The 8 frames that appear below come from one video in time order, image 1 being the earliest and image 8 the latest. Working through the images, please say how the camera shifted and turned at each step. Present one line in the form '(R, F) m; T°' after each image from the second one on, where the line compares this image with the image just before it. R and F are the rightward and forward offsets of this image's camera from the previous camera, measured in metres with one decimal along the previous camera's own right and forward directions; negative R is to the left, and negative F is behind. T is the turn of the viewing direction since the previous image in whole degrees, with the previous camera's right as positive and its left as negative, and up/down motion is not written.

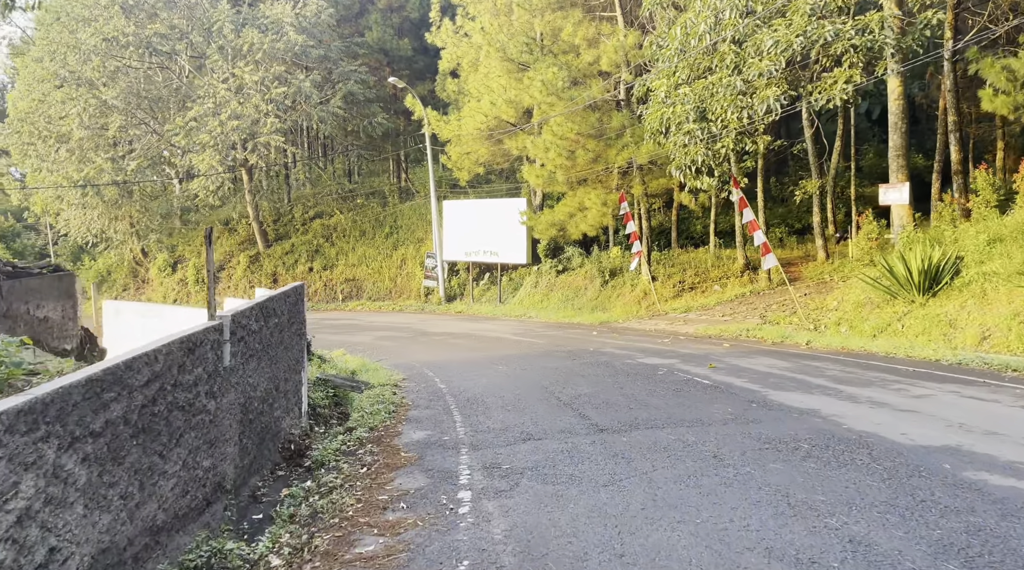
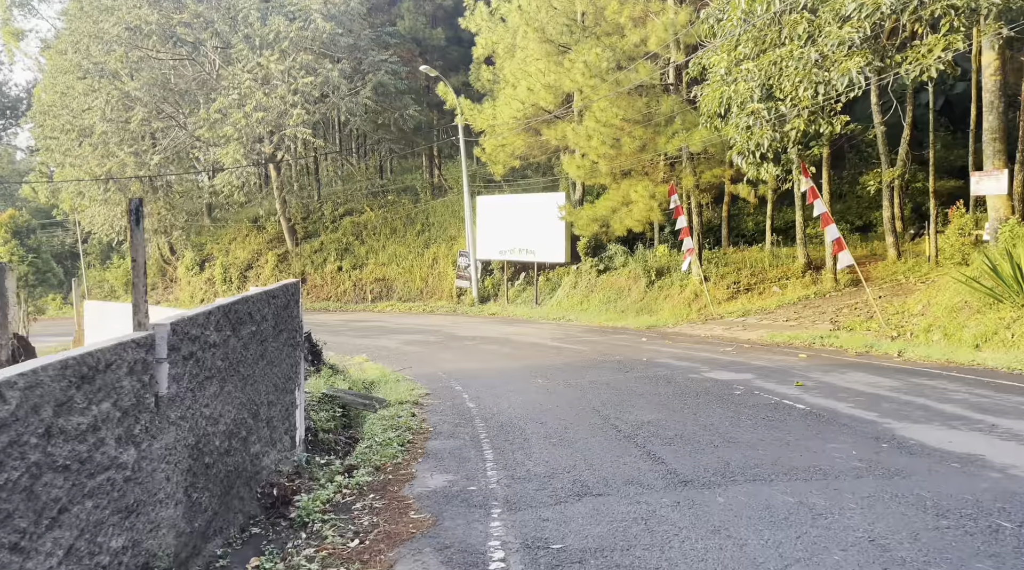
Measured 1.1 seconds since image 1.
(-0.1, +1.5) m; -2°
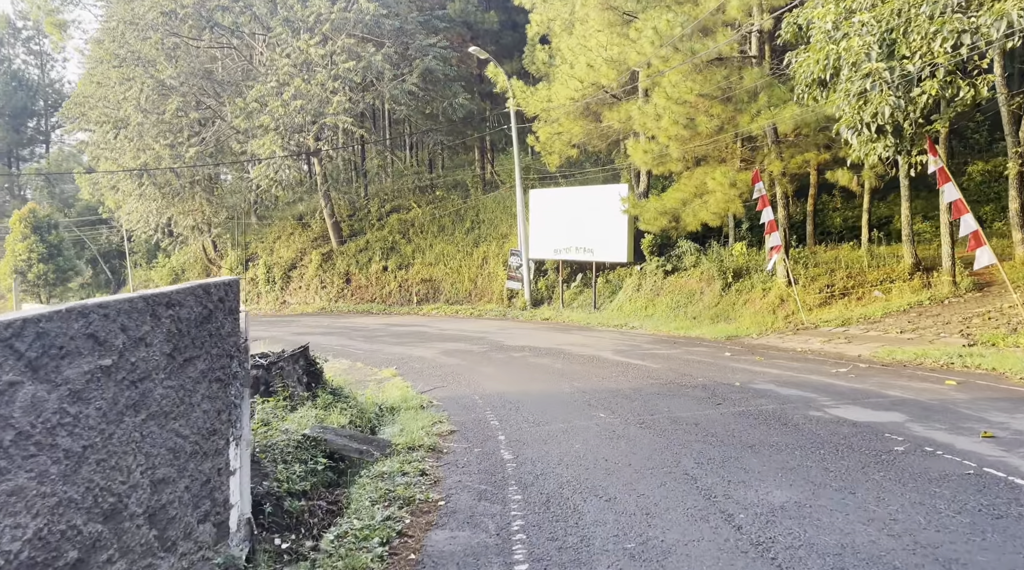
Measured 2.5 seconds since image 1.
(0.0, +2.2) m; -4°
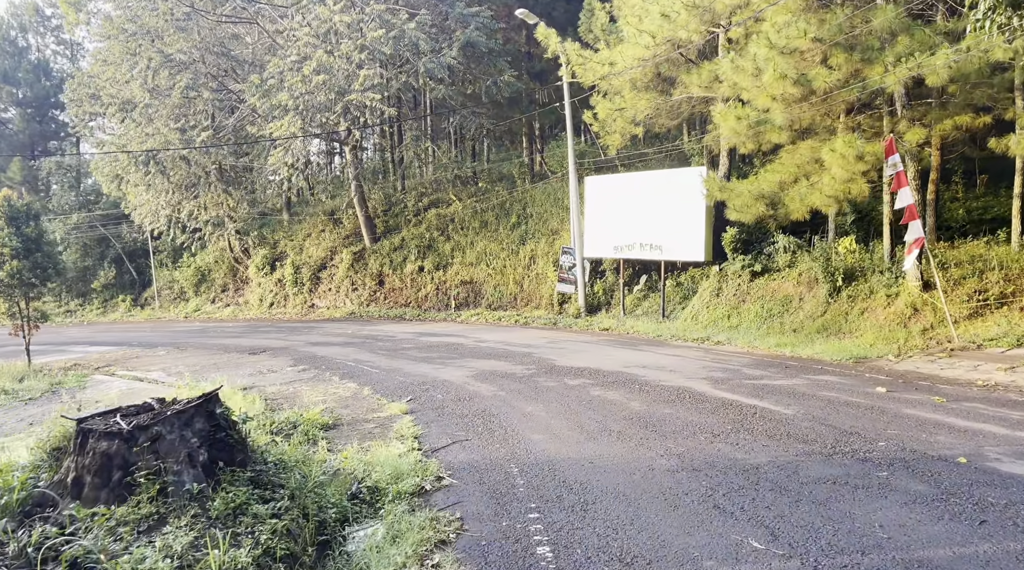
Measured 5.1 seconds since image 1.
(-0.1, +3.3) m; -3°
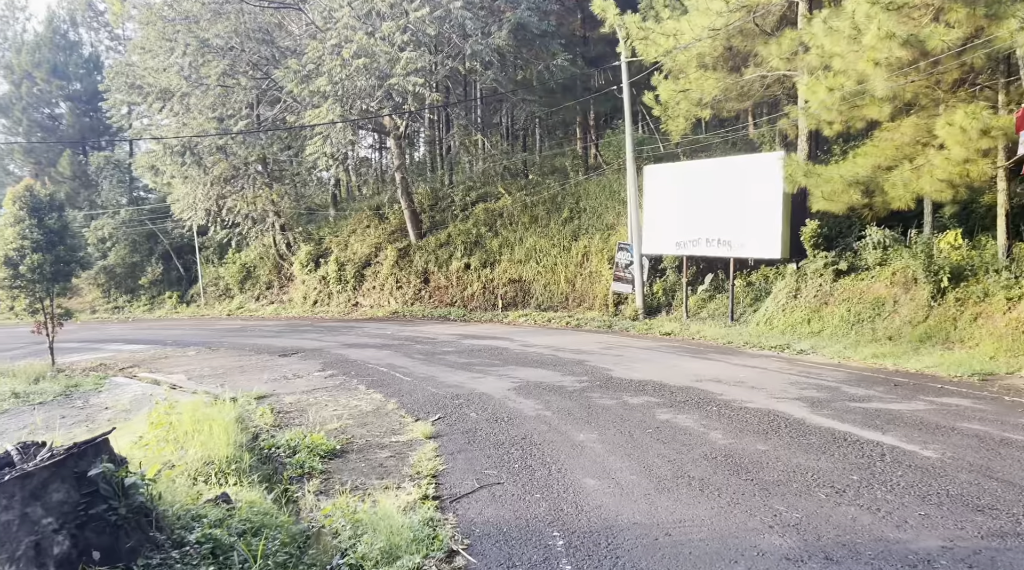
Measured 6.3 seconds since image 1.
(0.0, +1.6) m; -4°
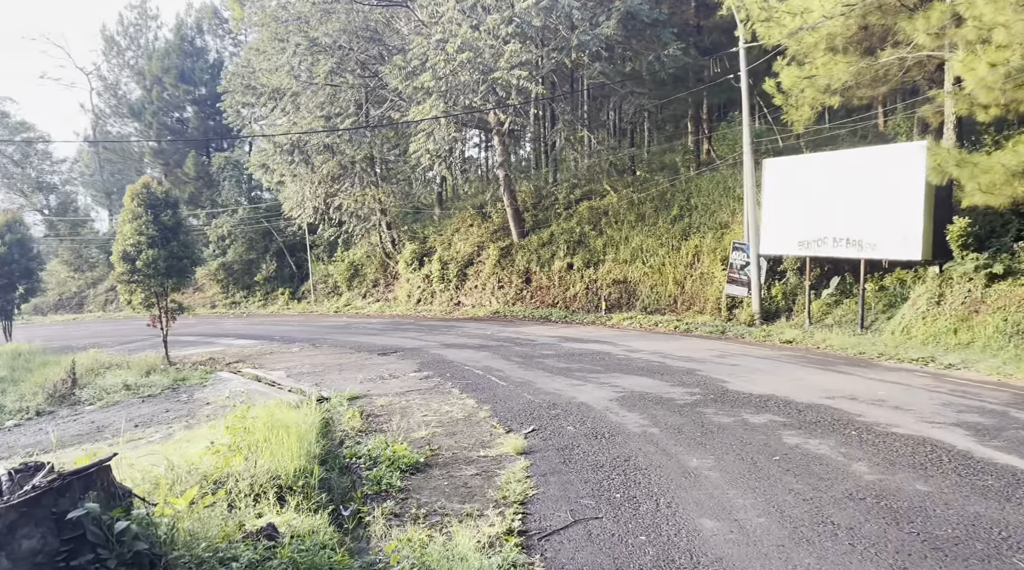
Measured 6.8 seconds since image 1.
(0.0, +0.7) m; -7°
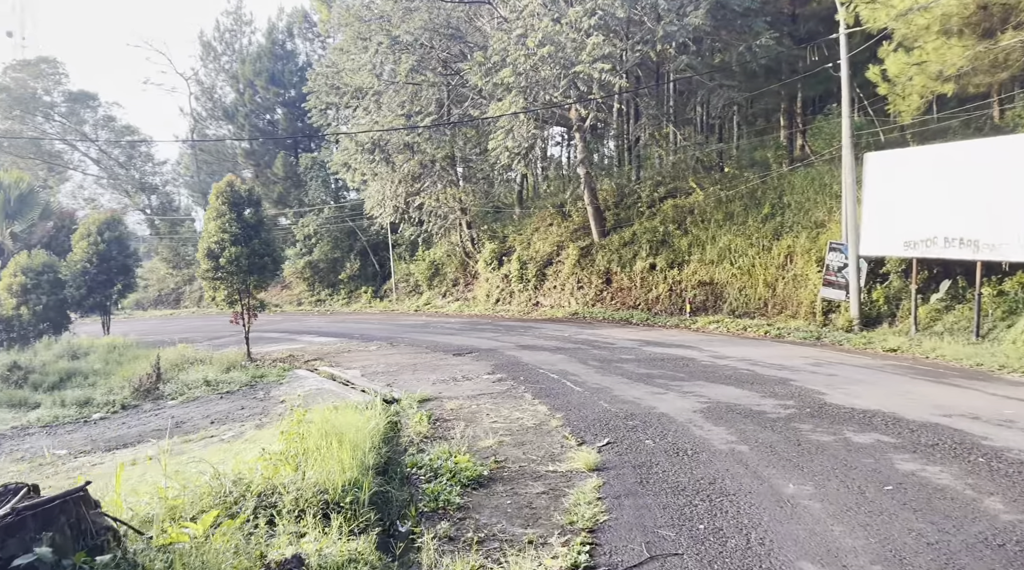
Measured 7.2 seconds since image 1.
(+0.1, +0.5) m; -6°
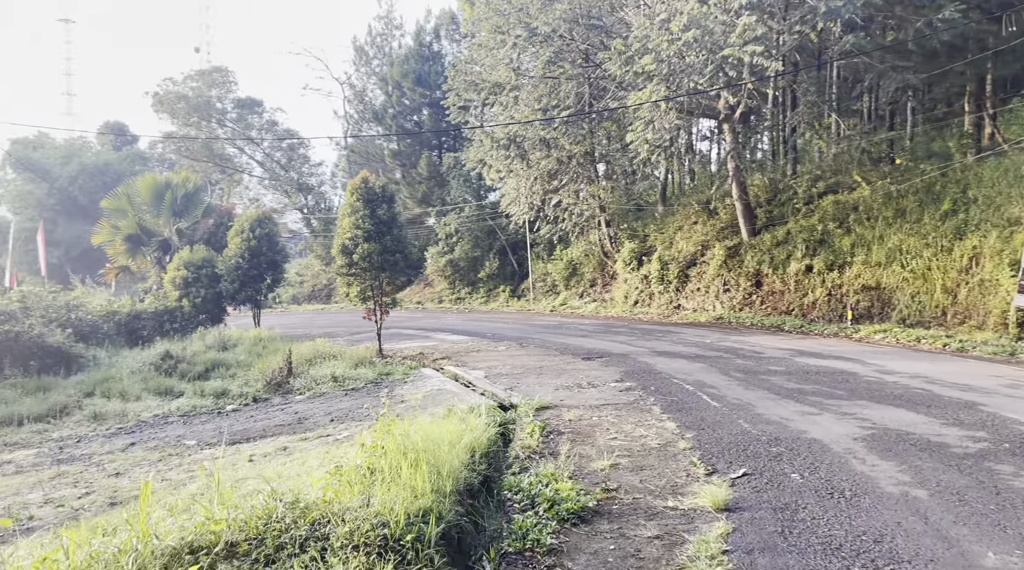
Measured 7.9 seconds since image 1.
(+0.2, +0.9) m; -10°
